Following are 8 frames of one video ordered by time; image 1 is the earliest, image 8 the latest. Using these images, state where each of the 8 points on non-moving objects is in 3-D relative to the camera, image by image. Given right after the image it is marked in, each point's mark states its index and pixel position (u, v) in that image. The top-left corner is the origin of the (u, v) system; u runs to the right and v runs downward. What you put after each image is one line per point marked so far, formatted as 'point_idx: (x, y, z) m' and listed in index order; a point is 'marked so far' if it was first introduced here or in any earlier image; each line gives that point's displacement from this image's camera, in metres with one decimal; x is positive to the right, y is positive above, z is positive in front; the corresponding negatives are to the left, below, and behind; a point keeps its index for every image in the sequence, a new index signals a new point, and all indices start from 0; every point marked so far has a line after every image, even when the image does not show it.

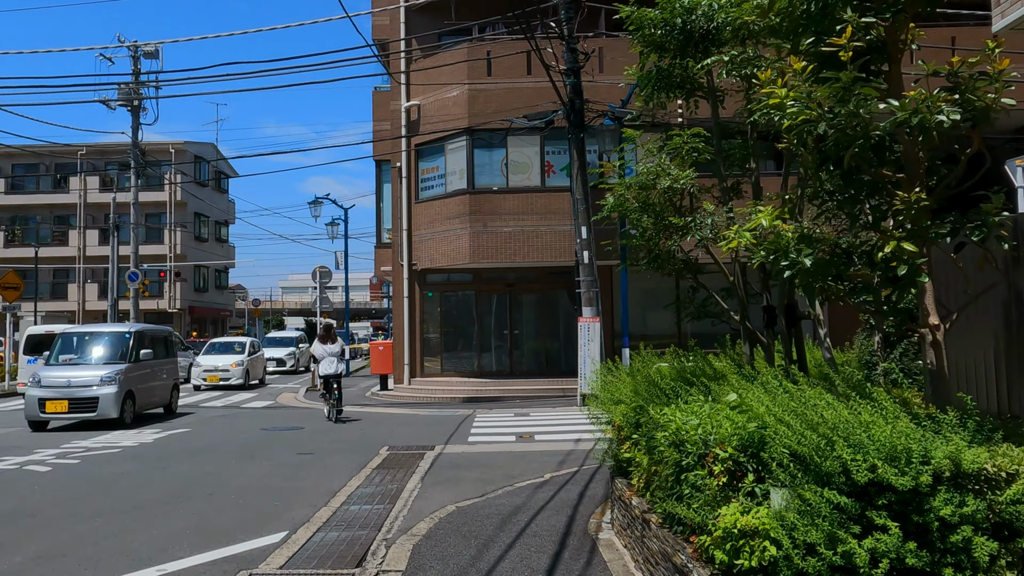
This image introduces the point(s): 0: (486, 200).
0: (-0.6, +2.1, +19.5) m
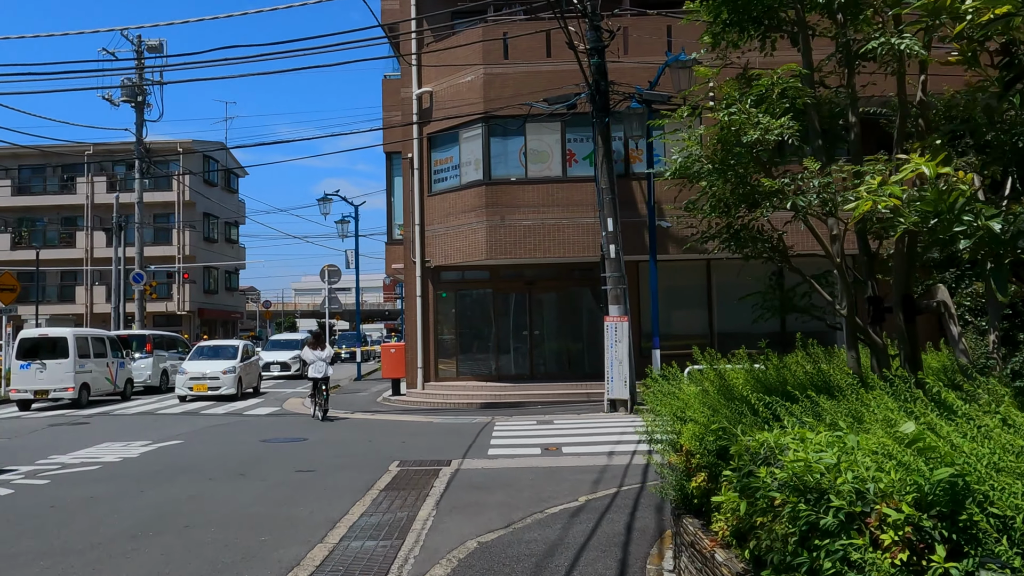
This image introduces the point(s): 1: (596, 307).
0: (-0.2, +2.2, +18.3) m
1: (+2.0, -0.5, +19.6) m
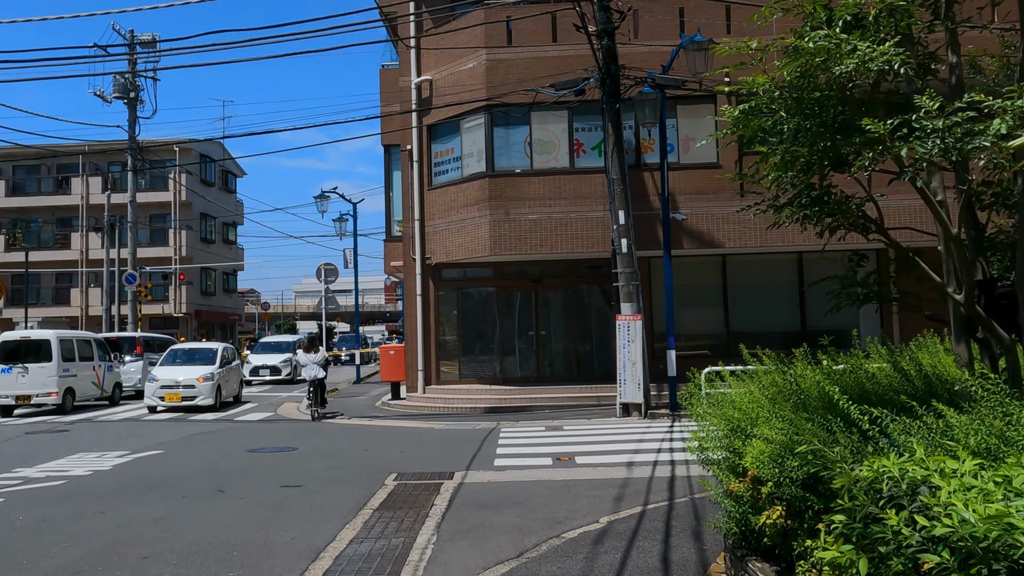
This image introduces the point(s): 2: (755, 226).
0: (-0.1, +2.2, +17.3) m
1: (+2.2, -0.4, +18.7) m
2: (+5.1, +1.3, +17.0) m
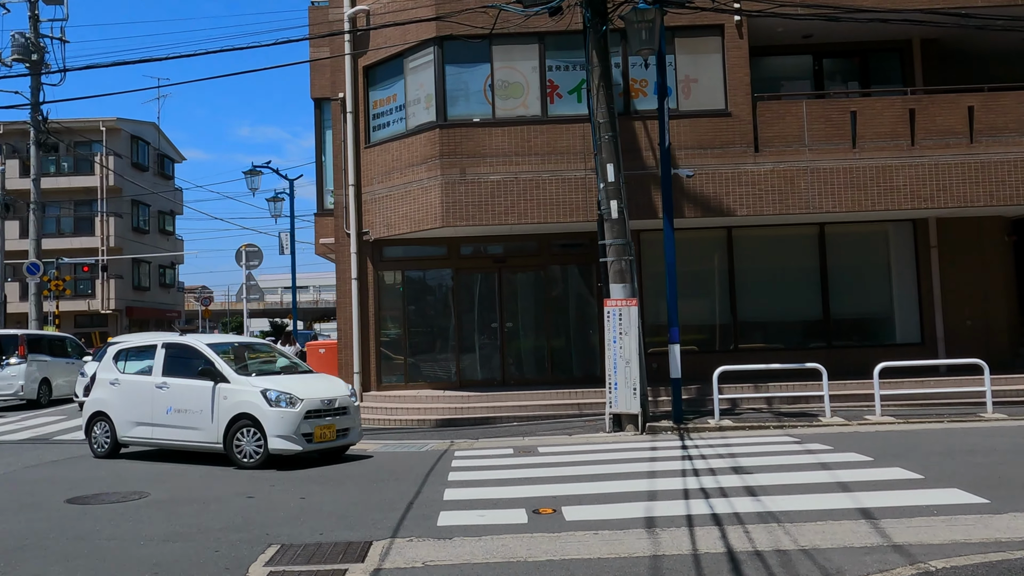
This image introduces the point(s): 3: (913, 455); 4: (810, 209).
0: (-0.8, +2.6, +13.7) m
1: (+1.4, -0.1, +15.1) m
2: (+4.4, +1.7, +13.6) m
3: (+4.3, -1.8, +8.7) m
4: (+5.0, +1.4, +13.6) m
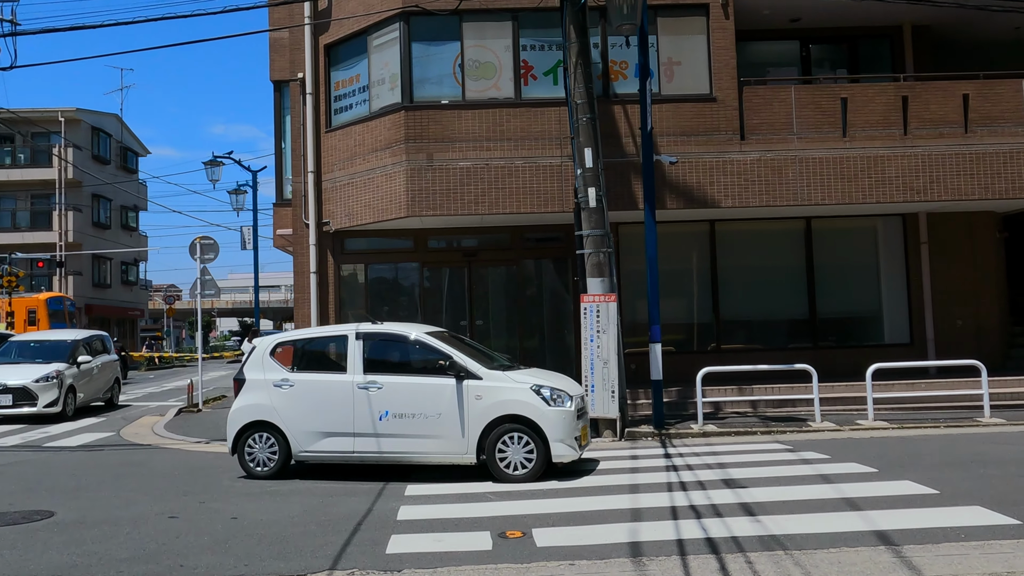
0: (-1.3, +2.6, +12.7) m
1: (+0.9, 0.0, +14.3) m
2: (+3.9, +1.8, +12.8) m
3: (+4.0, -1.7, +7.9) m
4: (+4.6, +1.4, +12.9) m
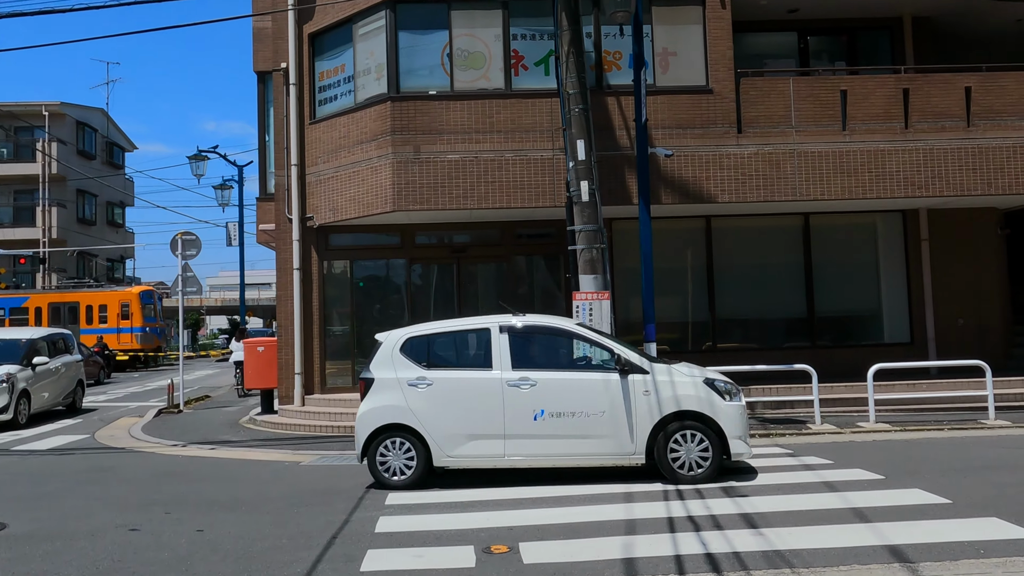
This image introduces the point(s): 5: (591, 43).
0: (-1.4, +2.7, +12.3) m
1: (+0.7, 0.0, +13.8) m
2: (+3.8, +1.8, +12.5) m
3: (+3.8, -1.7, +7.5) m
4: (+4.4, +1.4, +12.5) m
5: (+1.2, +3.8, +12.4) m
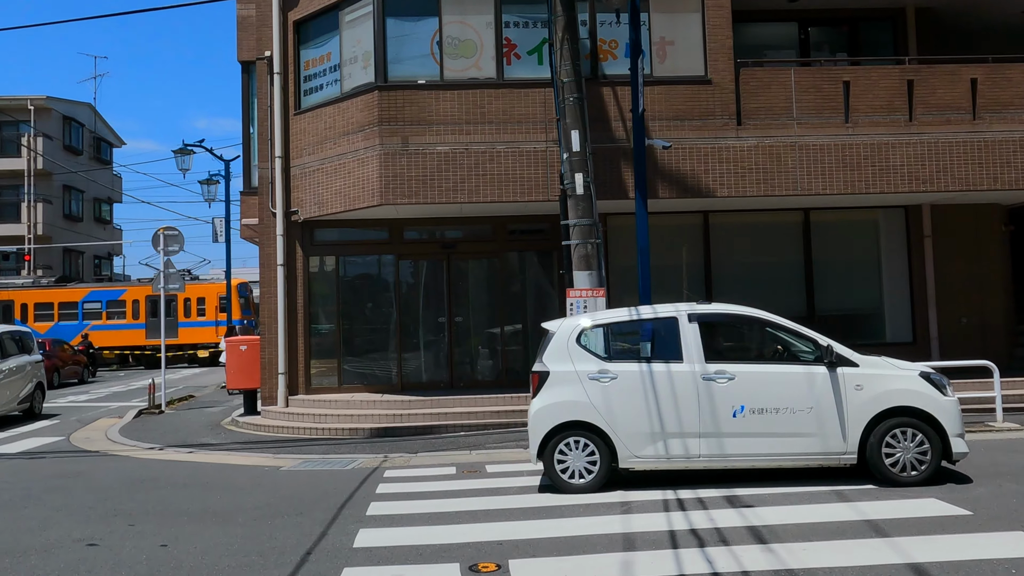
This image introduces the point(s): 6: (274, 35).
0: (-1.6, +2.7, +11.8) m
1: (+0.6, +0.1, +13.4) m
2: (+3.7, +1.8, +12.1) m
3: (+3.8, -1.7, +7.1) m
4: (+4.3, +1.5, +12.1) m
5: (+1.1, +3.8, +11.9) m
6: (-3.9, +4.1, +13.2) m
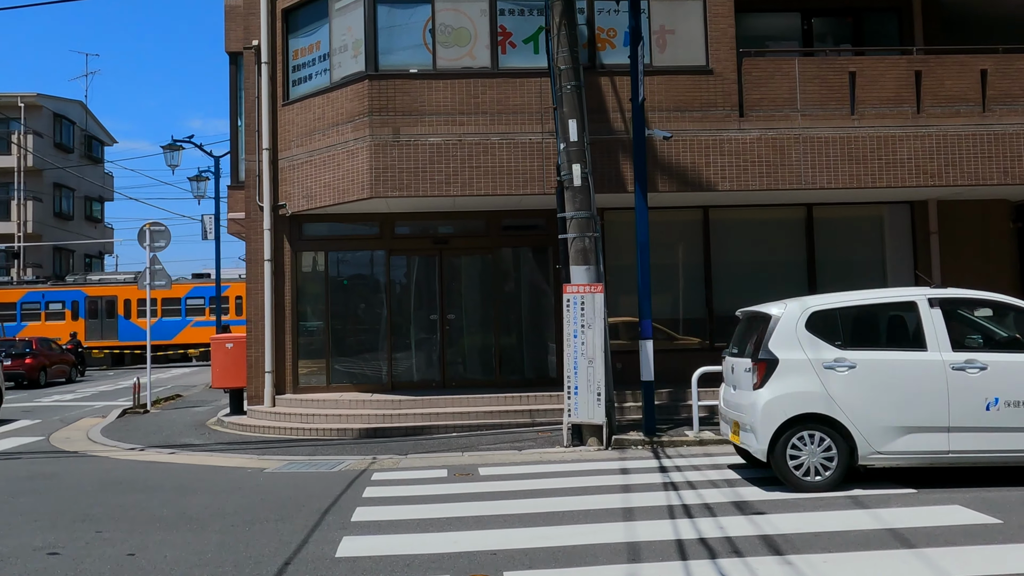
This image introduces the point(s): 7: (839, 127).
0: (-1.6, +2.8, +11.4) m
1: (+0.5, +0.1, +13.0) m
2: (+3.6, +1.9, +11.7) m
3: (+3.7, -1.6, +6.7) m
4: (+4.2, +1.5, +11.7) m
5: (+1.0, +3.9, +11.6) m
6: (-3.9, +4.2, +12.8) m
7: (+4.8, +2.3, +11.8) m
